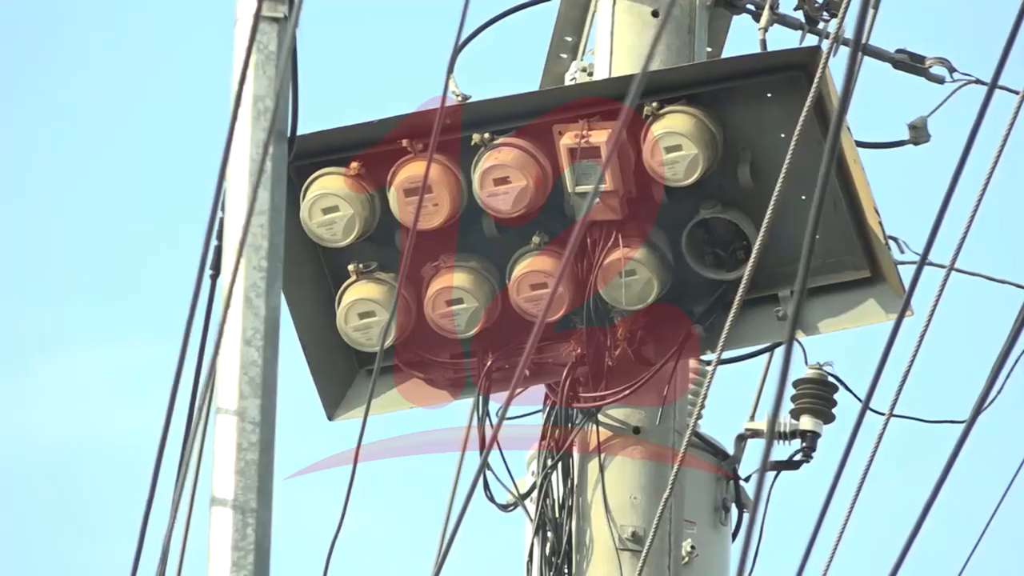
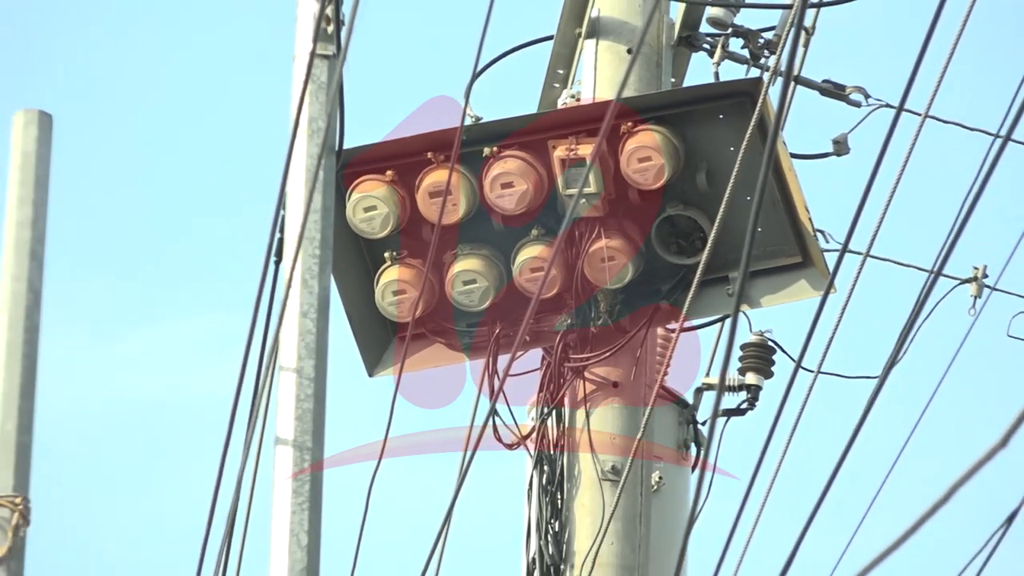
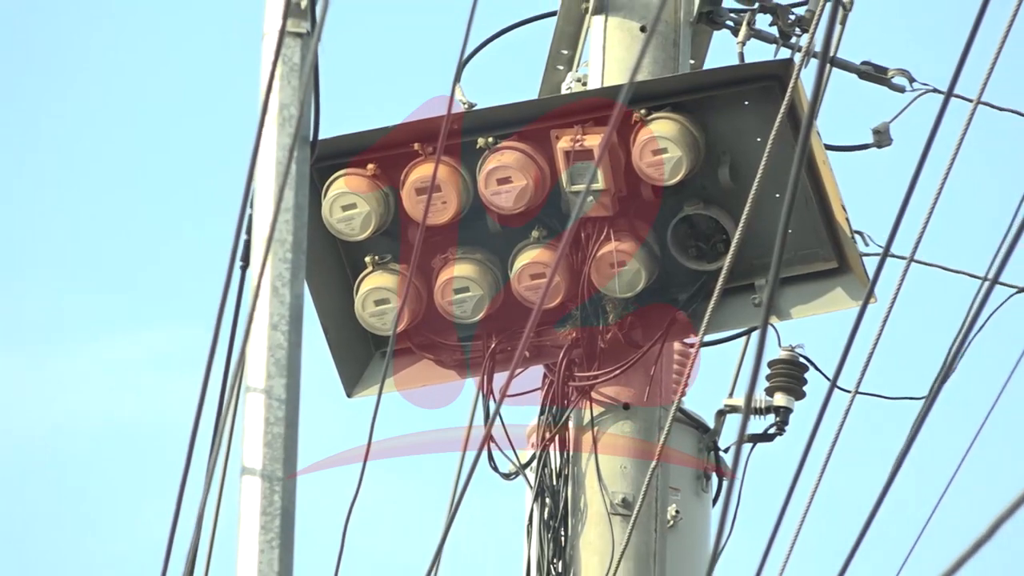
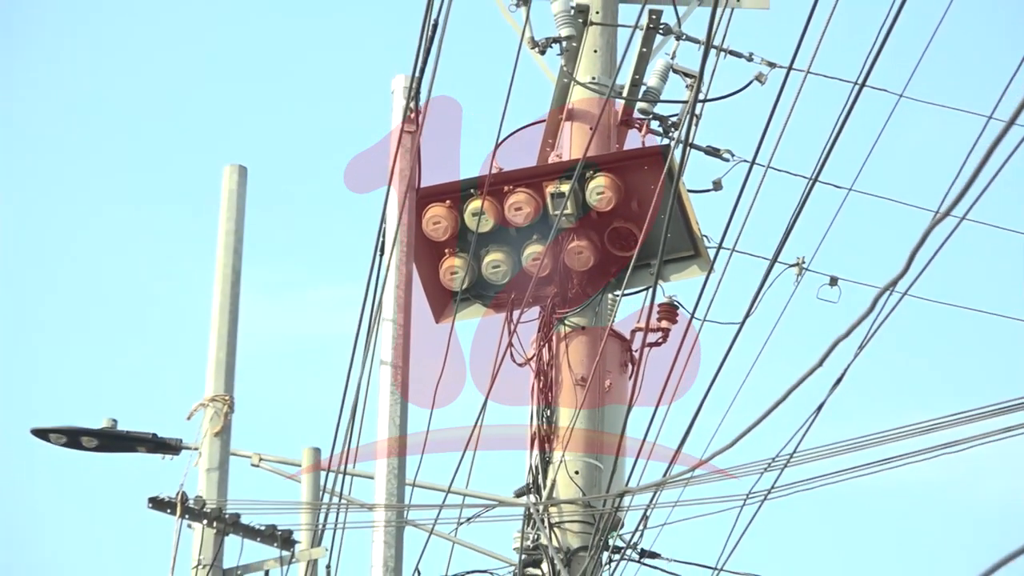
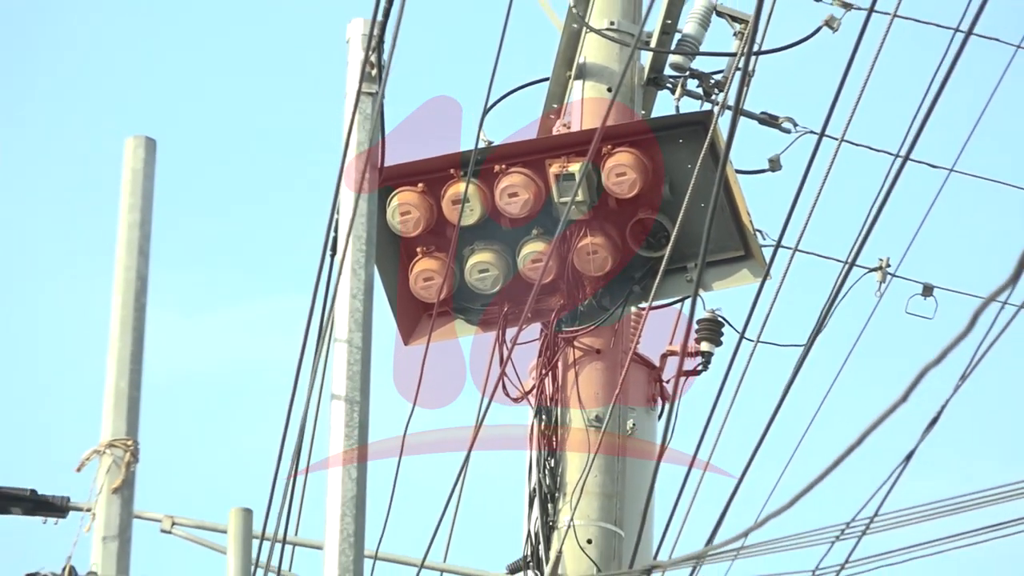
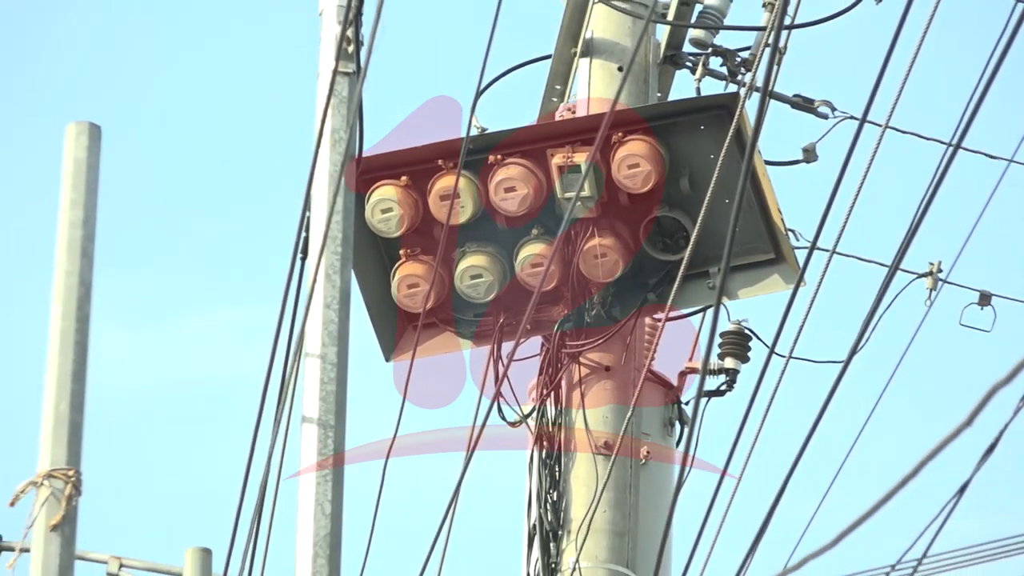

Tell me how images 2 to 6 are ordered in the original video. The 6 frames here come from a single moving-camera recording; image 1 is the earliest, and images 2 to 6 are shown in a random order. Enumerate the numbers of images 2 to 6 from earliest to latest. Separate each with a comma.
3, 2, 6, 5, 4
